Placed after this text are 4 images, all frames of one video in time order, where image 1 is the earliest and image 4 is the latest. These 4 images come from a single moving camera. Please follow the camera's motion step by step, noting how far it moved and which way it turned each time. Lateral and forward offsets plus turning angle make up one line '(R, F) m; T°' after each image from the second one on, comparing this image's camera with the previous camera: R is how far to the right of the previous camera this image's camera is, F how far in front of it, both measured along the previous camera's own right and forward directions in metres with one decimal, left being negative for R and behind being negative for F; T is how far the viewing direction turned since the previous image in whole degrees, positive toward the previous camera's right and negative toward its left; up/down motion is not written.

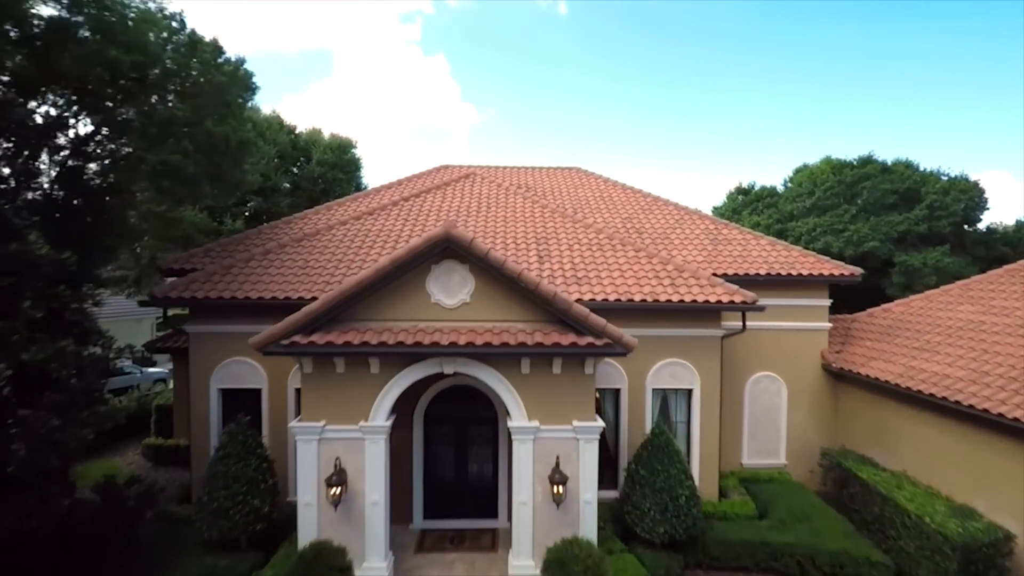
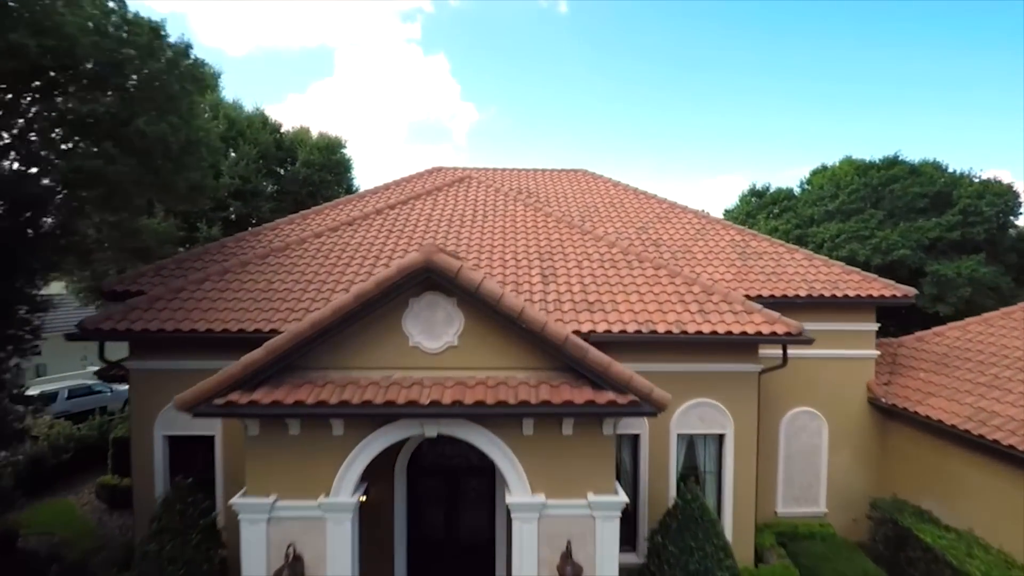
(0.0, +1.5) m; 0°
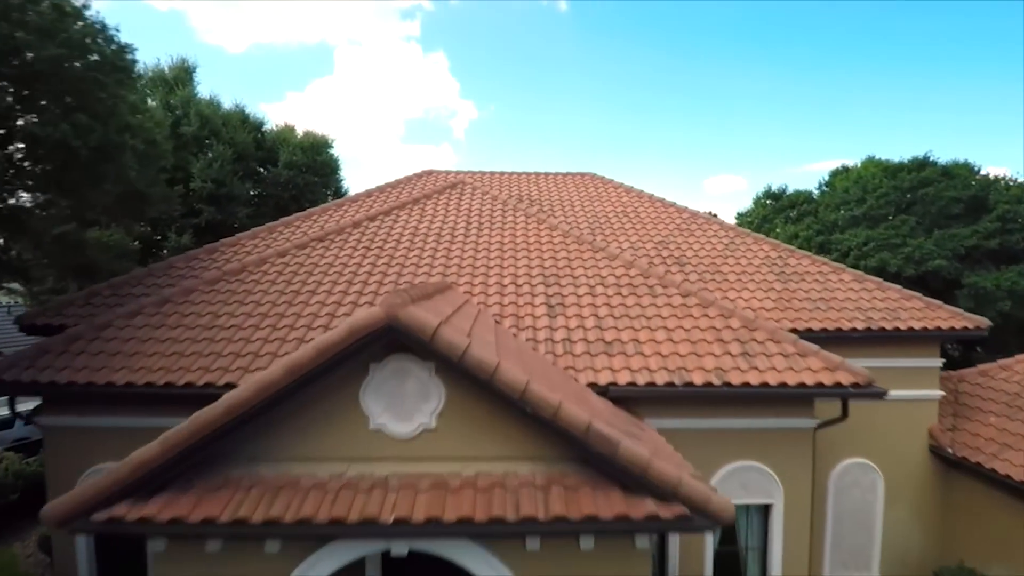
(0.0, +1.5) m; 0°
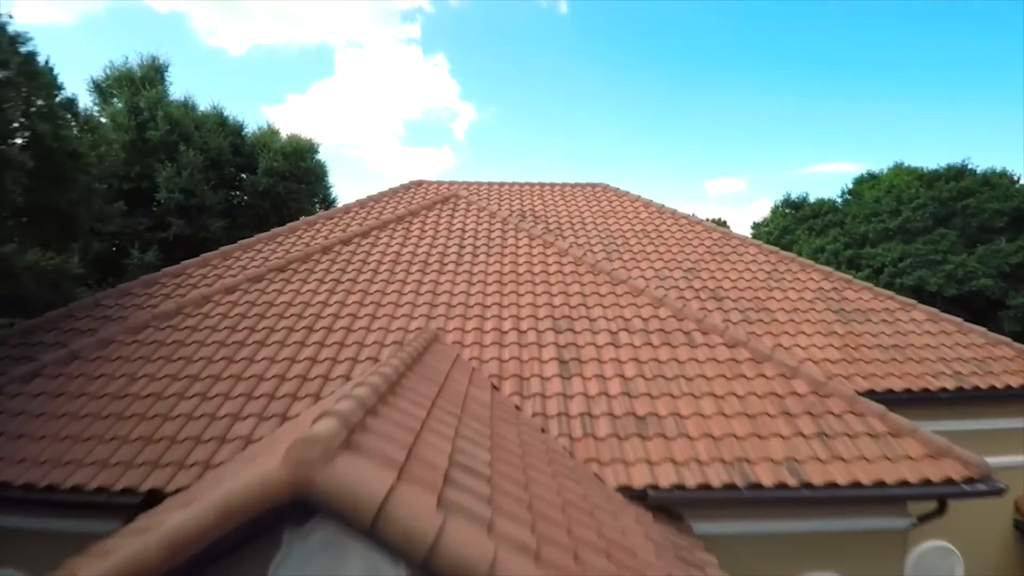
(0.0, +1.6) m; 0°
